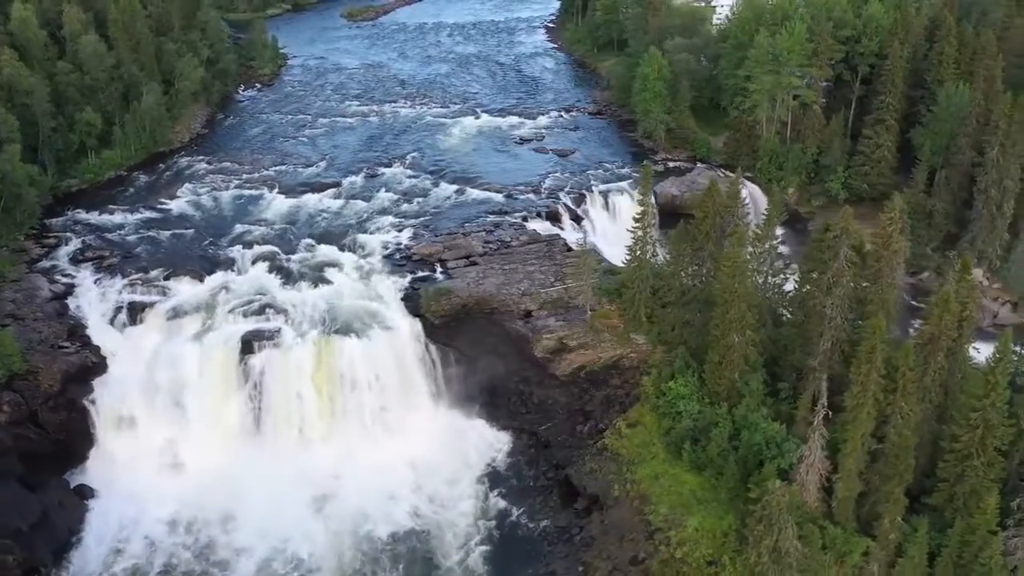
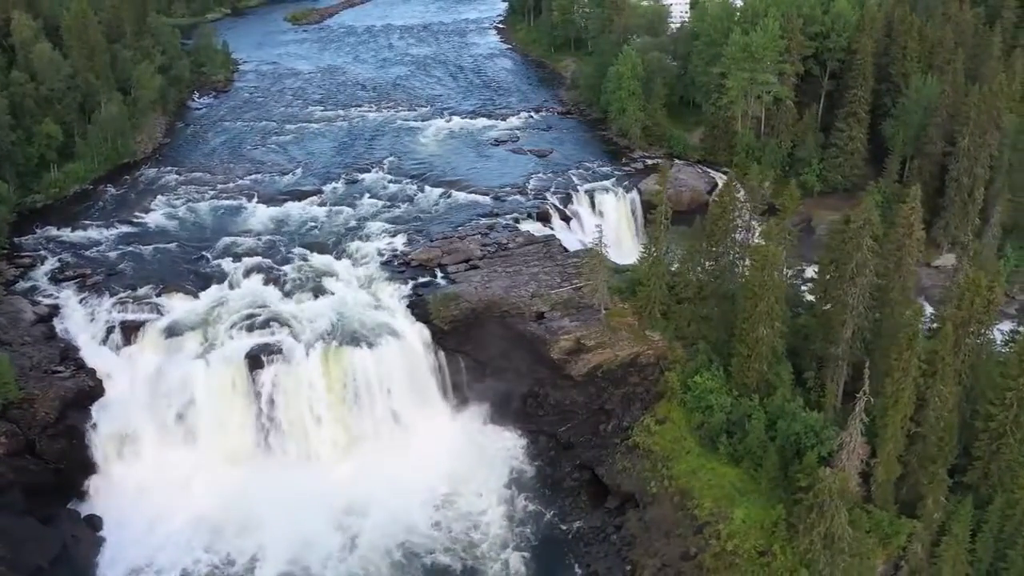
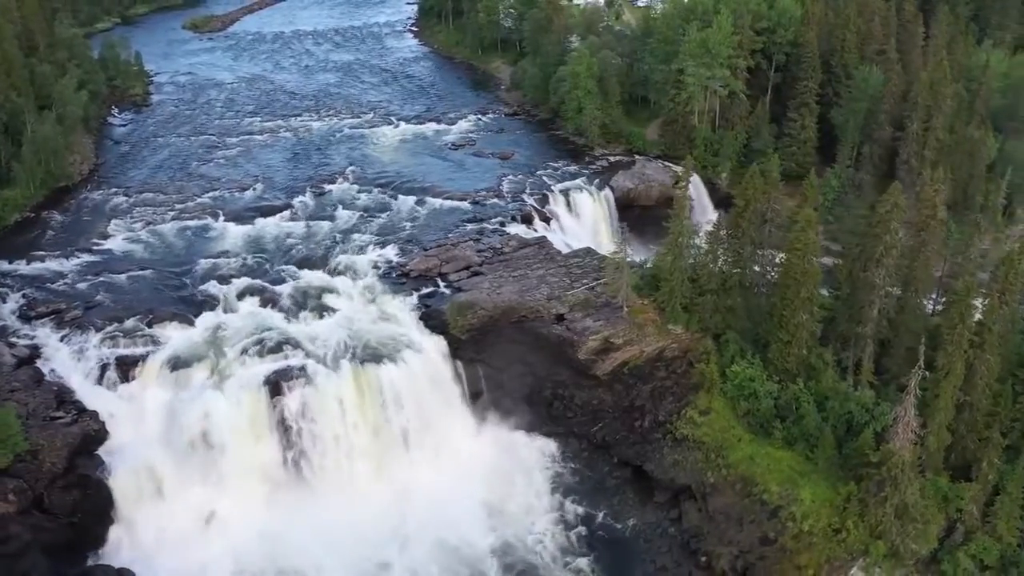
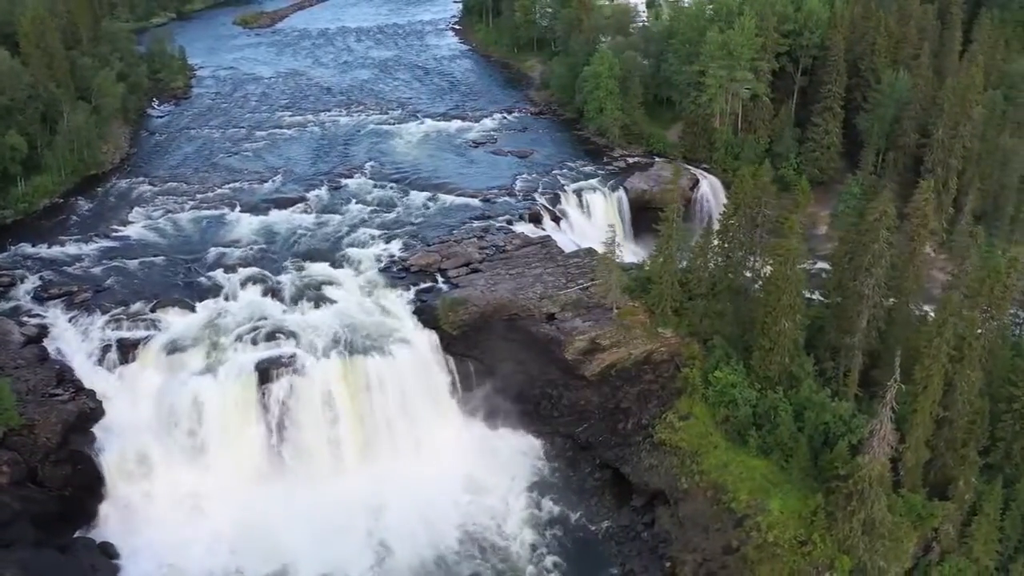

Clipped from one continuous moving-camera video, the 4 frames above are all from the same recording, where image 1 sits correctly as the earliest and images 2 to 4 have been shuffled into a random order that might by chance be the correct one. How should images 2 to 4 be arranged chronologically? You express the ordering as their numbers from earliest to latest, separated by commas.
2, 4, 3
